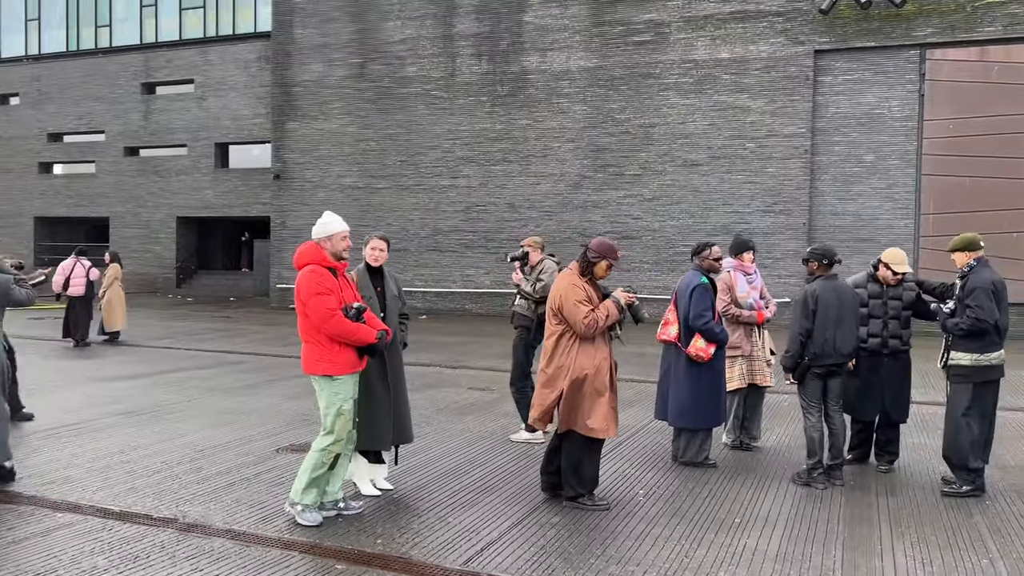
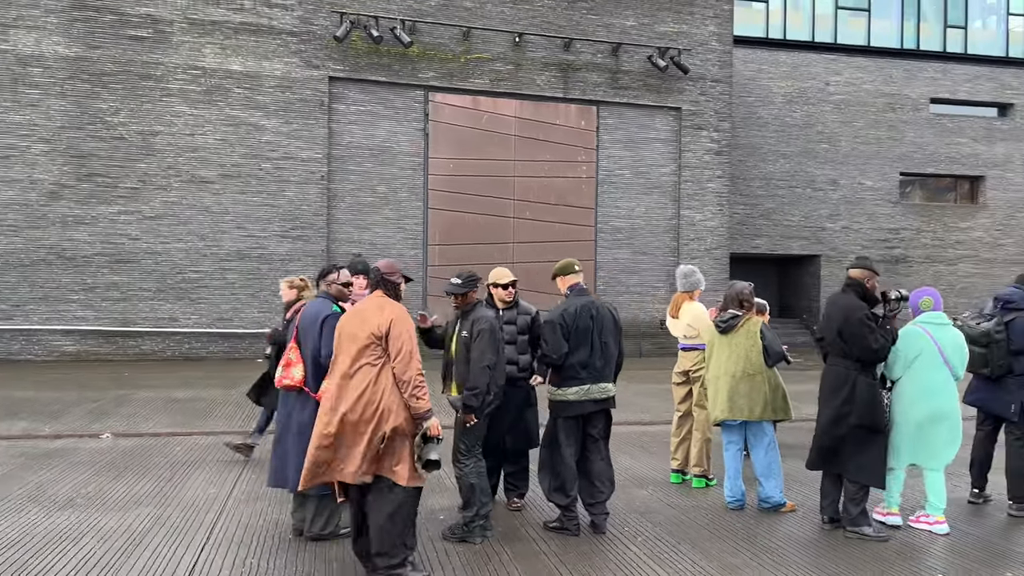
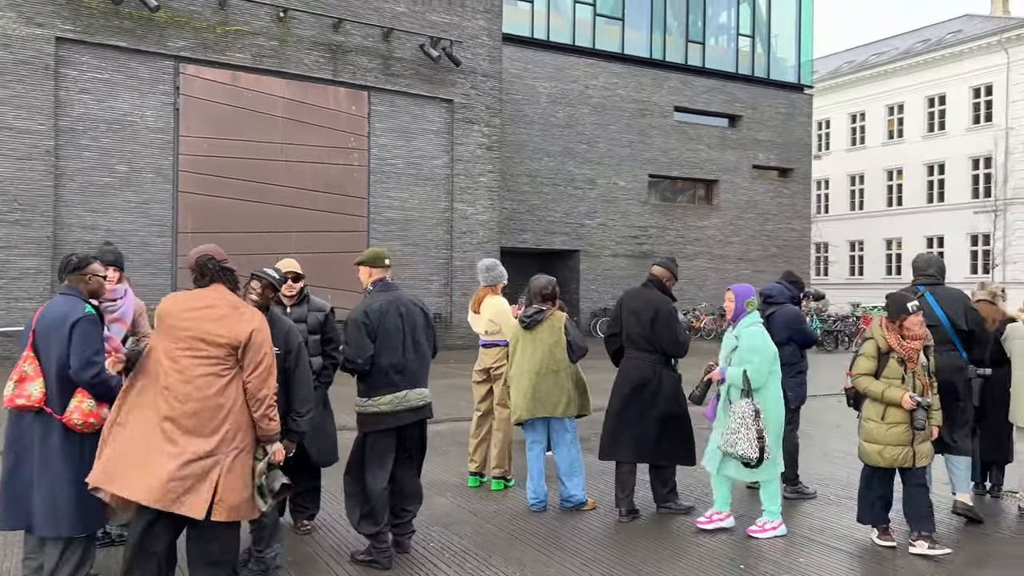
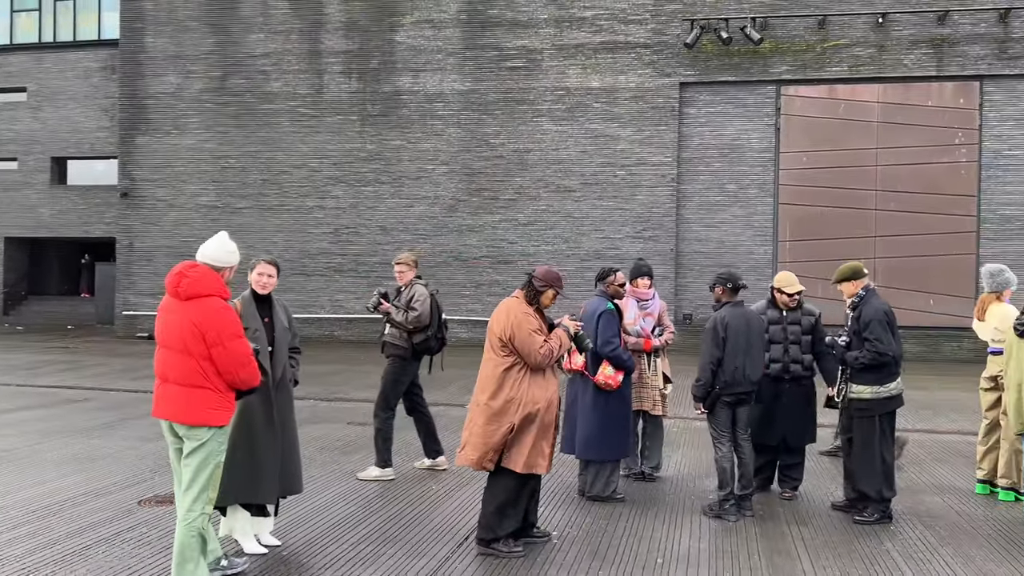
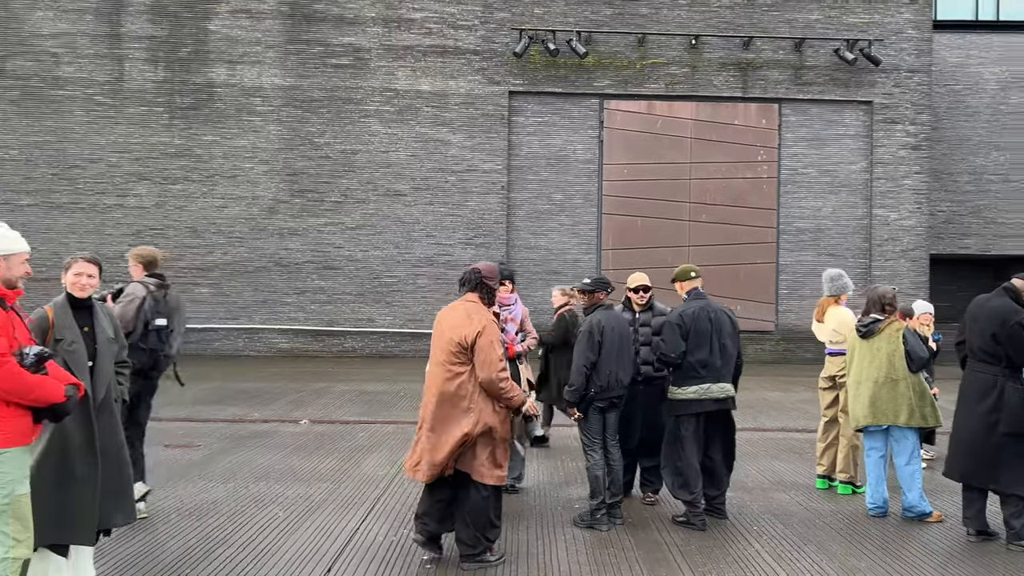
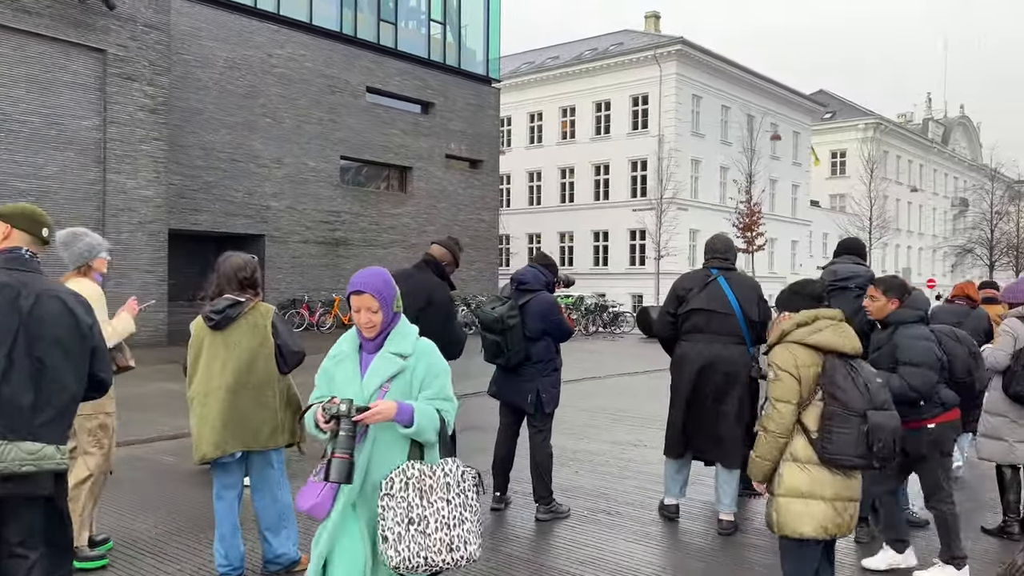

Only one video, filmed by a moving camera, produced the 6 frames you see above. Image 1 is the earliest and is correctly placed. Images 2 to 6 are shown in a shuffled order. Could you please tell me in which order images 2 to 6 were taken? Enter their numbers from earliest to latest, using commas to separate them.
4, 5, 2, 3, 6
